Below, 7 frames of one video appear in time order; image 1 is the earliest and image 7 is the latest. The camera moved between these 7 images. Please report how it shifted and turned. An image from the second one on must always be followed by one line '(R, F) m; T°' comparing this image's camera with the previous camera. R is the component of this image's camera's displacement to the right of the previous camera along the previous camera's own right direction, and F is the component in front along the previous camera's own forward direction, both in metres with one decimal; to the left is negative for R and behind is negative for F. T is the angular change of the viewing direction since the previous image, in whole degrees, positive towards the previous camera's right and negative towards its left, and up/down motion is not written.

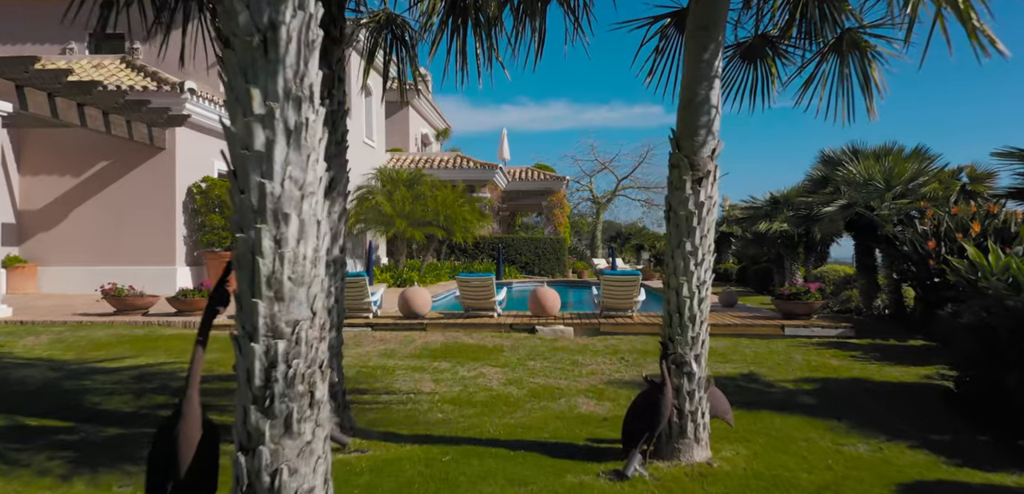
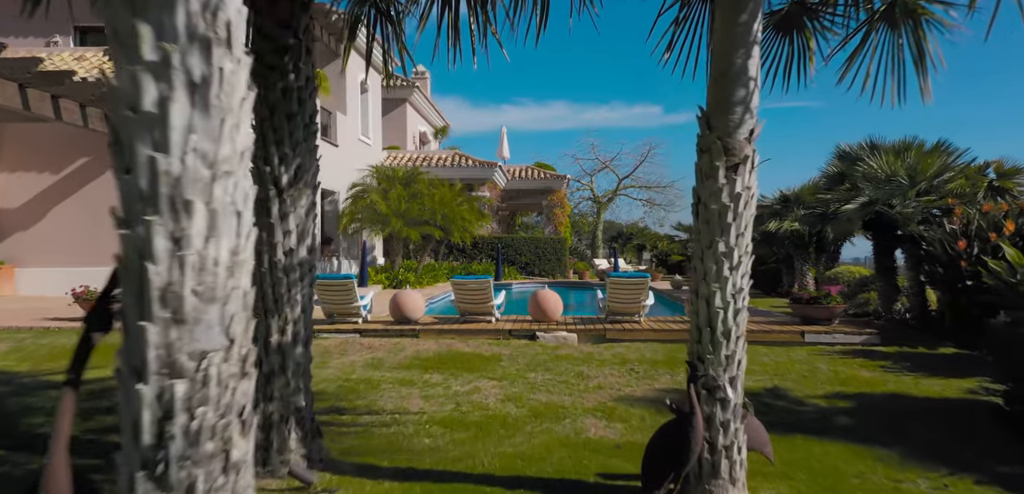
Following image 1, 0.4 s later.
(0.0, +0.7) m; 0°
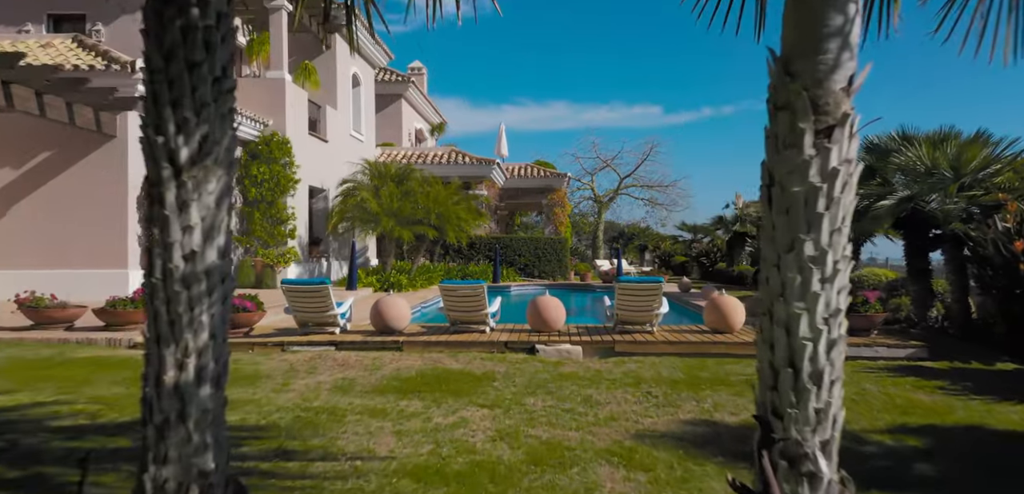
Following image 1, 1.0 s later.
(0.0, +1.0) m; 0°
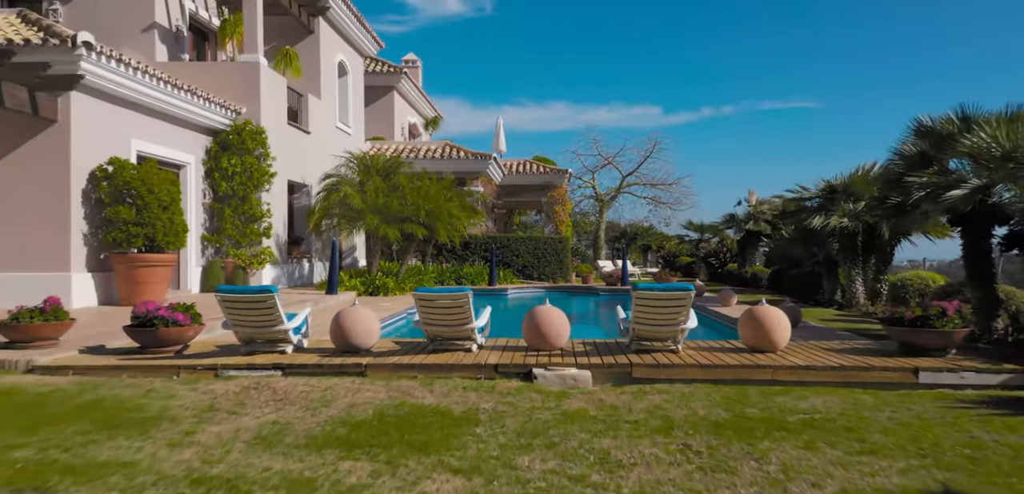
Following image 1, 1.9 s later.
(+0.1, +1.5) m; 0°
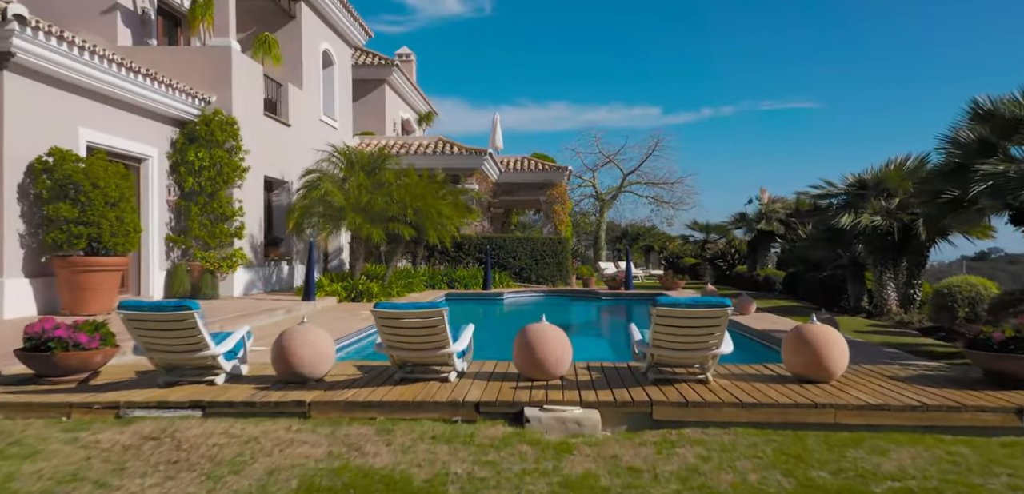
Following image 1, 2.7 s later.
(+0.1, +1.3) m; 0°
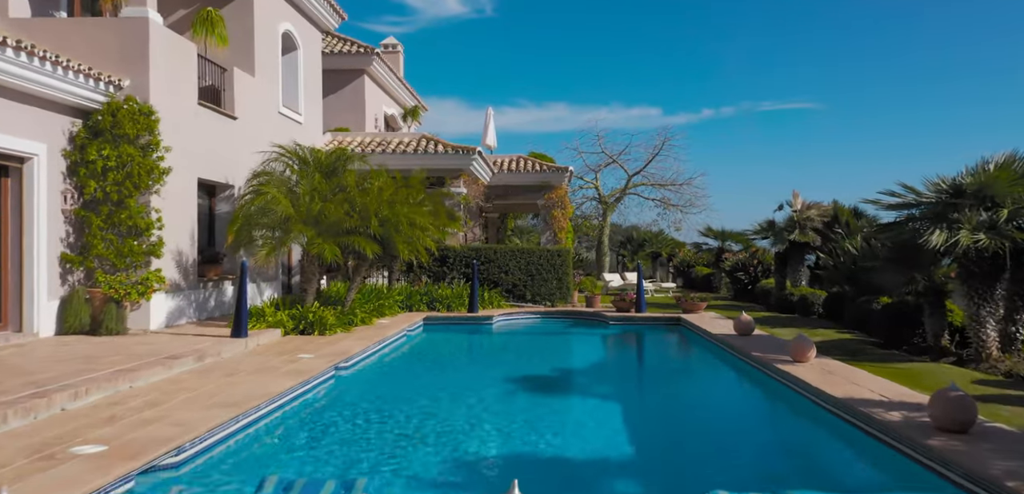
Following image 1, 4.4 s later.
(+0.2, +2.9) m; 0°
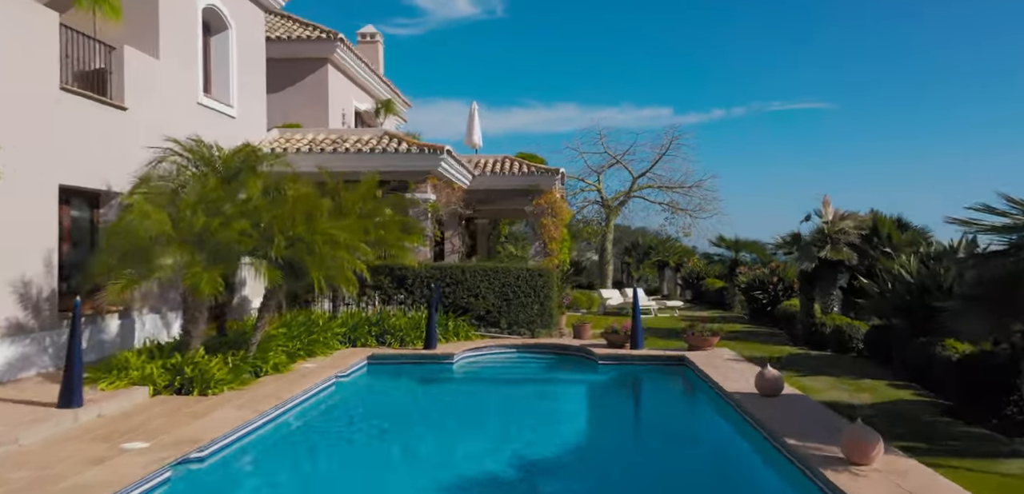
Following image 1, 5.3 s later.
(+0.8, +3.0) m; -1°
